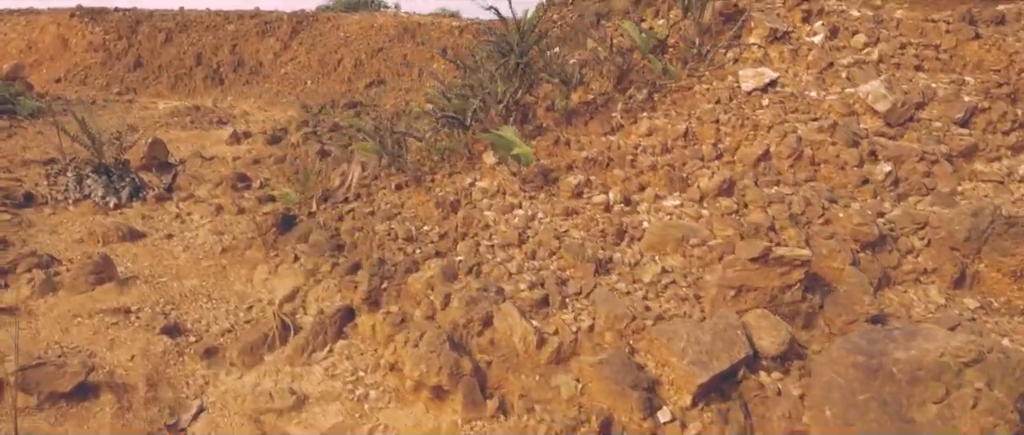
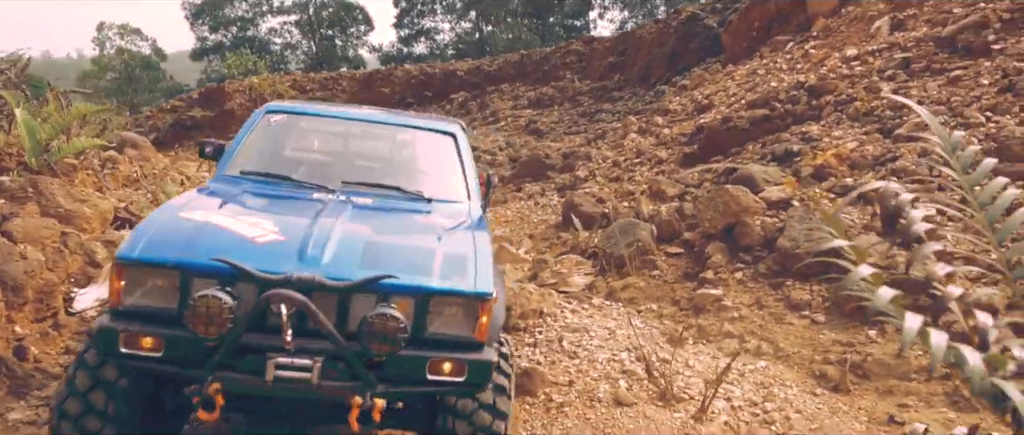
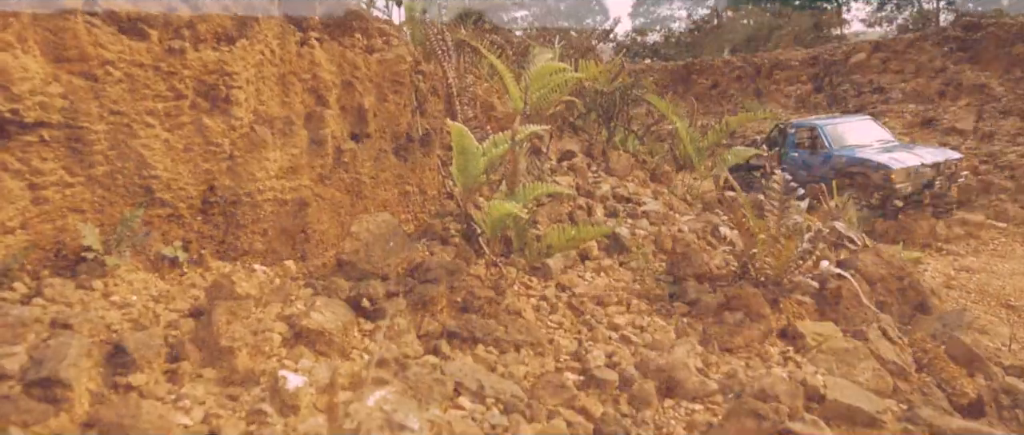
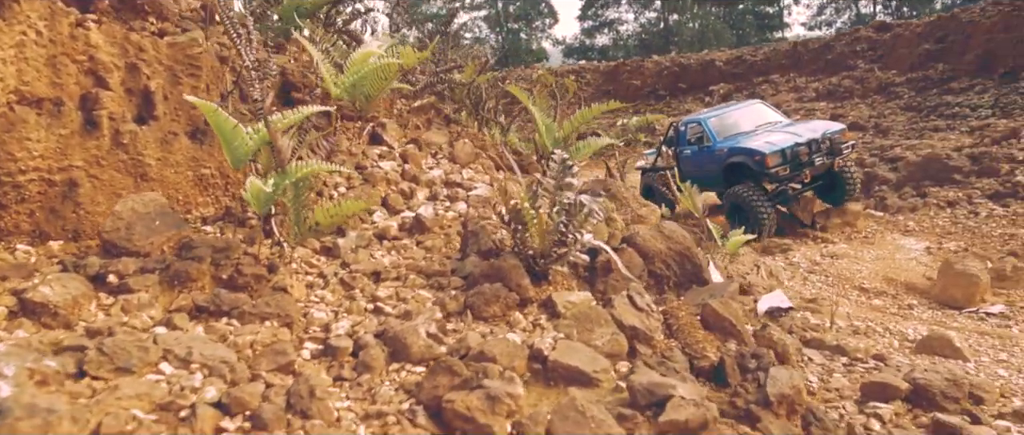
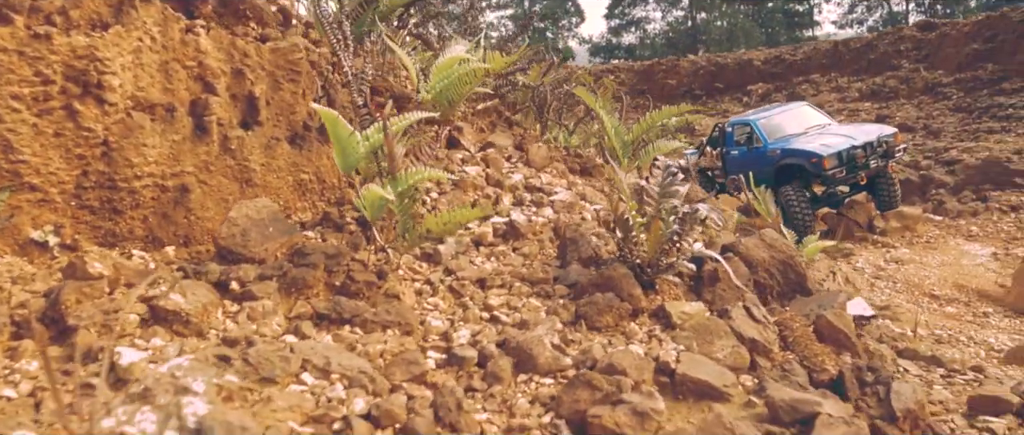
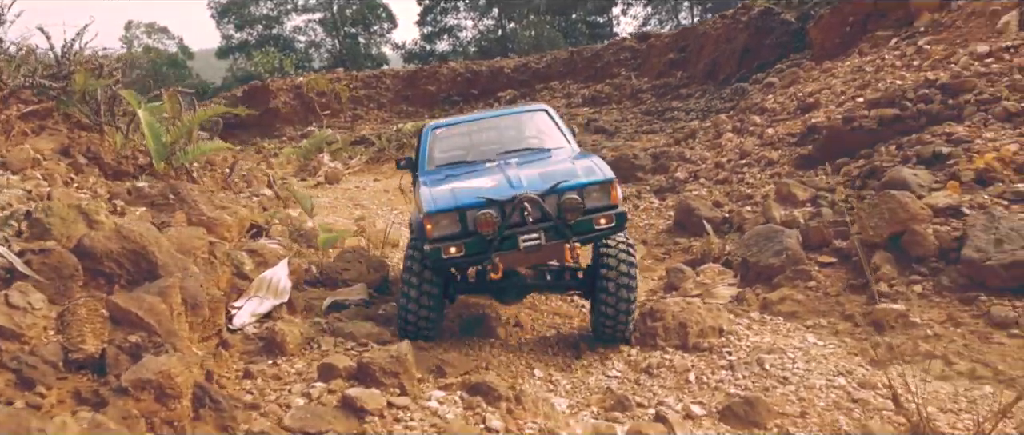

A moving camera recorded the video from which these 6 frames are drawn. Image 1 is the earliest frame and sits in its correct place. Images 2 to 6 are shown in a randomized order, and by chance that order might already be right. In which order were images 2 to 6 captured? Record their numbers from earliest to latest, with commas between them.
3, 5, 4, 6, 2
